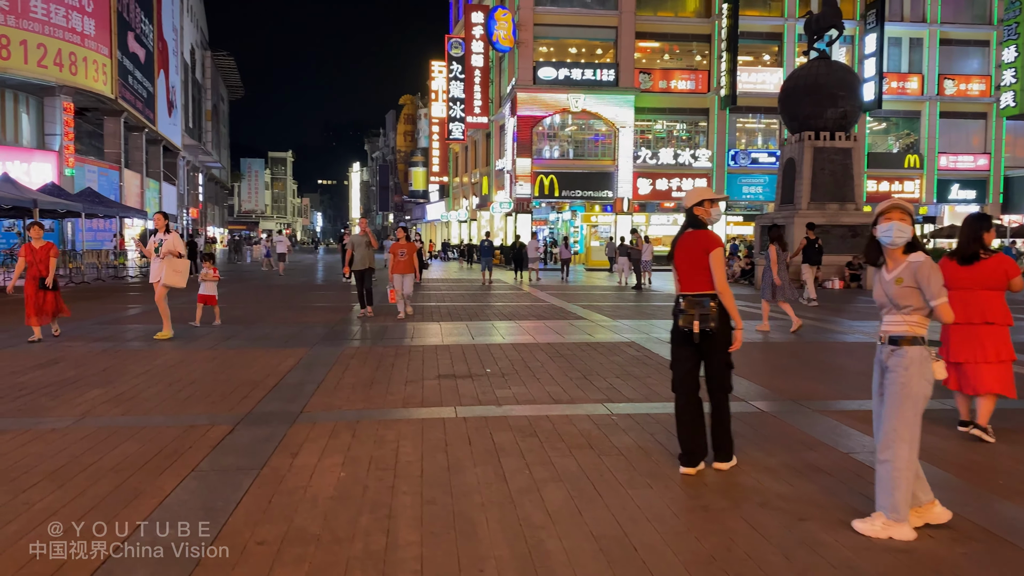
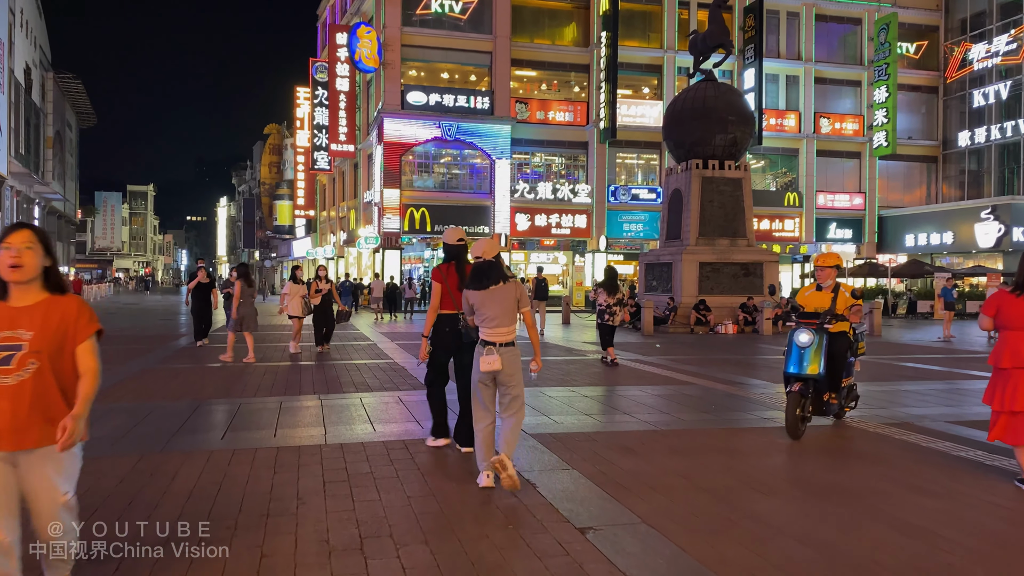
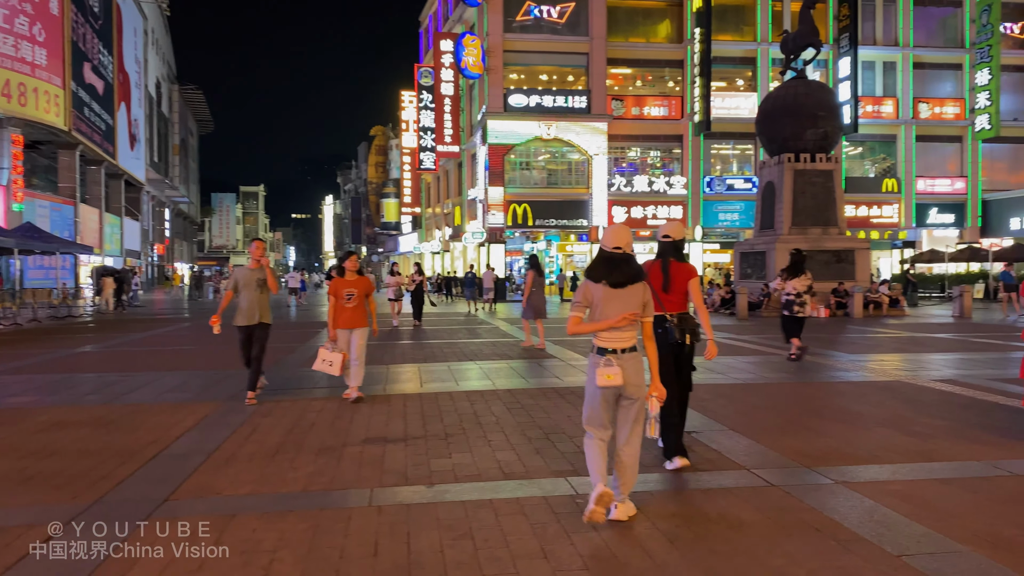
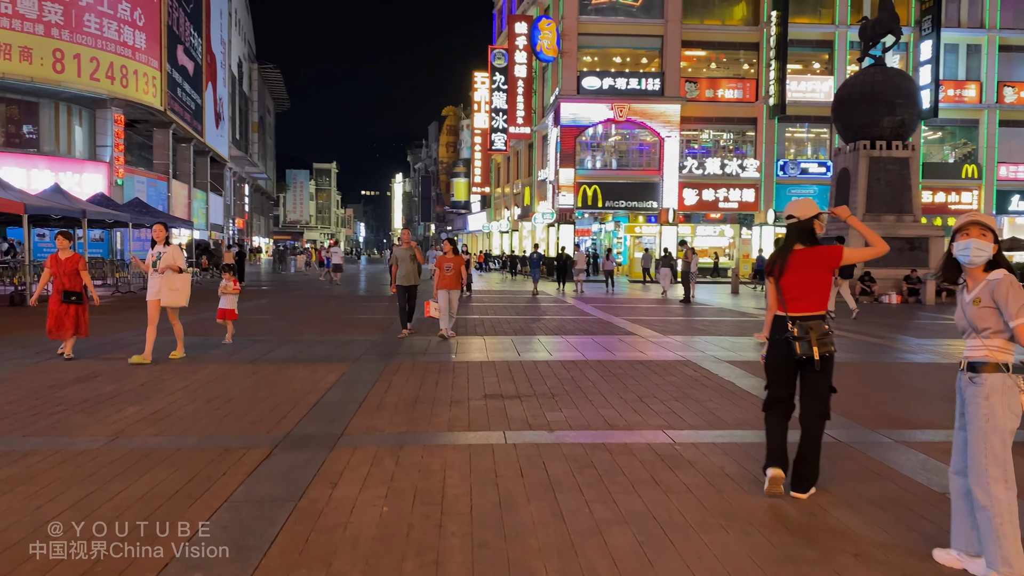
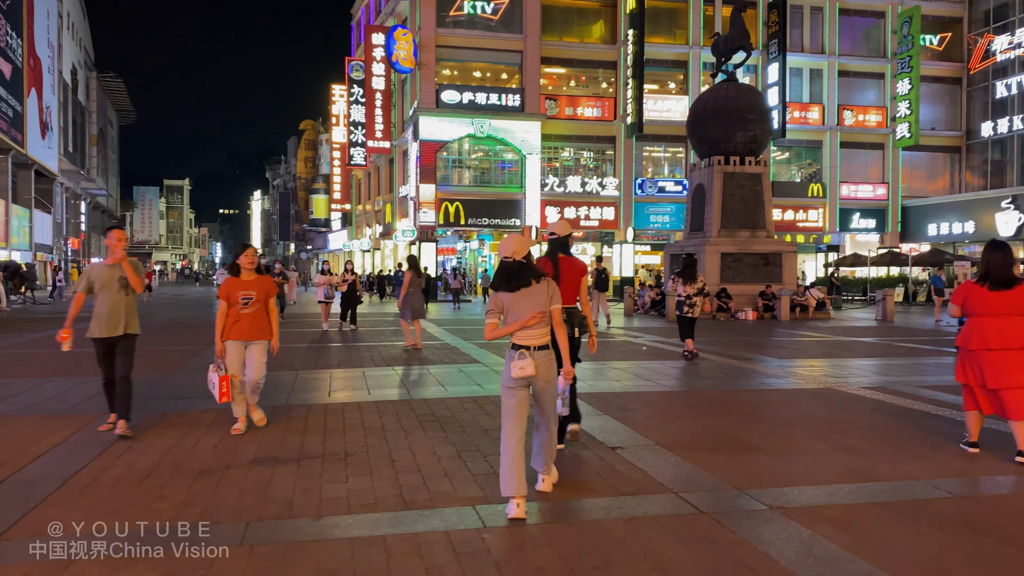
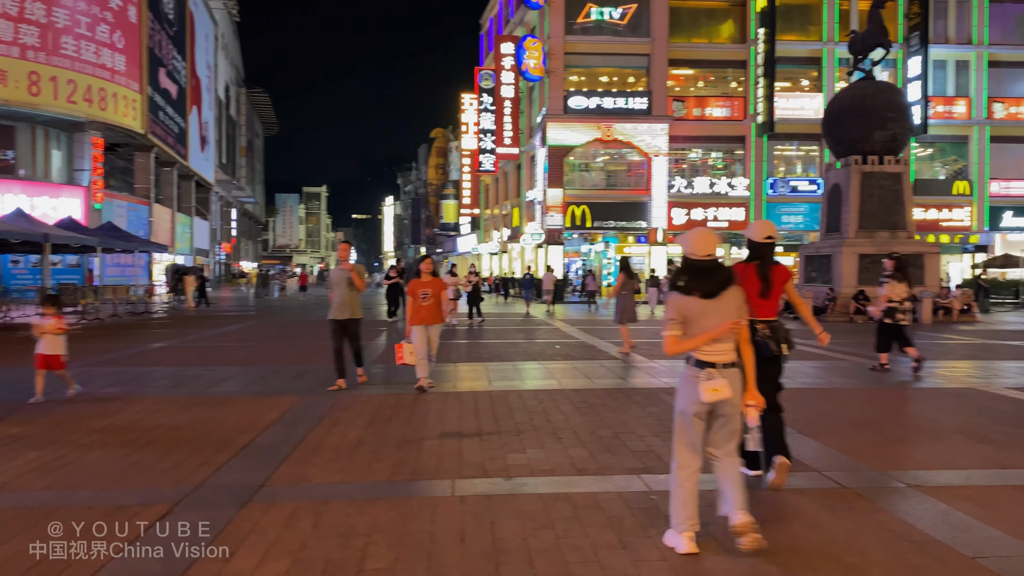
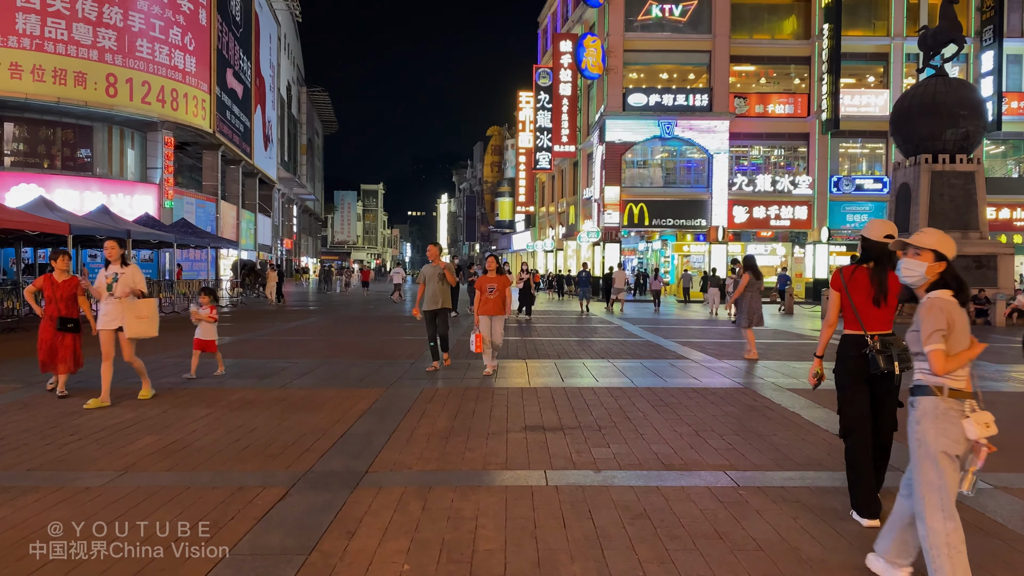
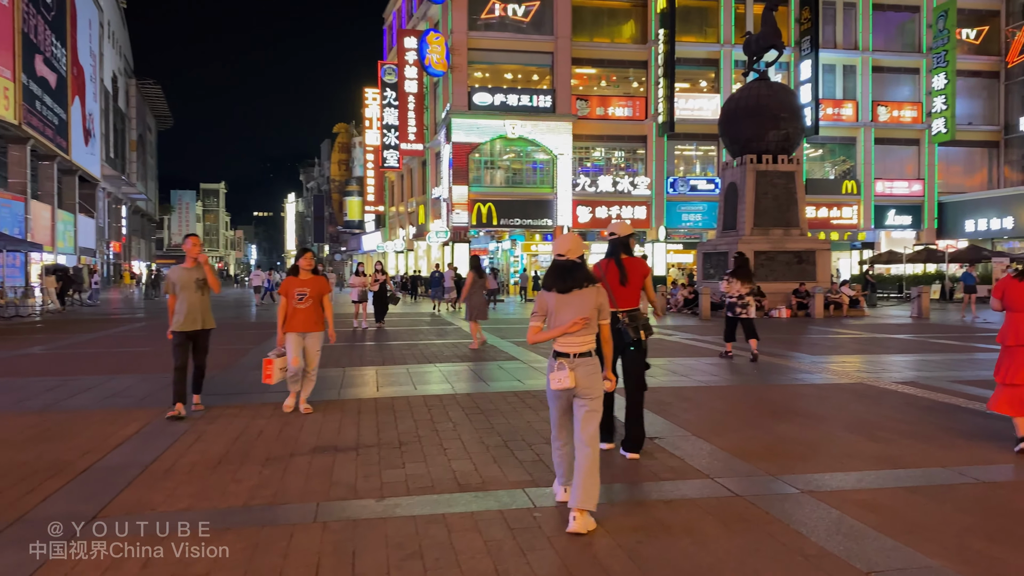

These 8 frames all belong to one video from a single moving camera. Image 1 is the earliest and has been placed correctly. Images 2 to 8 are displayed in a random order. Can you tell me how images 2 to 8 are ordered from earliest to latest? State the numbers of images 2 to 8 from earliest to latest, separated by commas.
4, 7, 6, 3, 8, 5, 2
